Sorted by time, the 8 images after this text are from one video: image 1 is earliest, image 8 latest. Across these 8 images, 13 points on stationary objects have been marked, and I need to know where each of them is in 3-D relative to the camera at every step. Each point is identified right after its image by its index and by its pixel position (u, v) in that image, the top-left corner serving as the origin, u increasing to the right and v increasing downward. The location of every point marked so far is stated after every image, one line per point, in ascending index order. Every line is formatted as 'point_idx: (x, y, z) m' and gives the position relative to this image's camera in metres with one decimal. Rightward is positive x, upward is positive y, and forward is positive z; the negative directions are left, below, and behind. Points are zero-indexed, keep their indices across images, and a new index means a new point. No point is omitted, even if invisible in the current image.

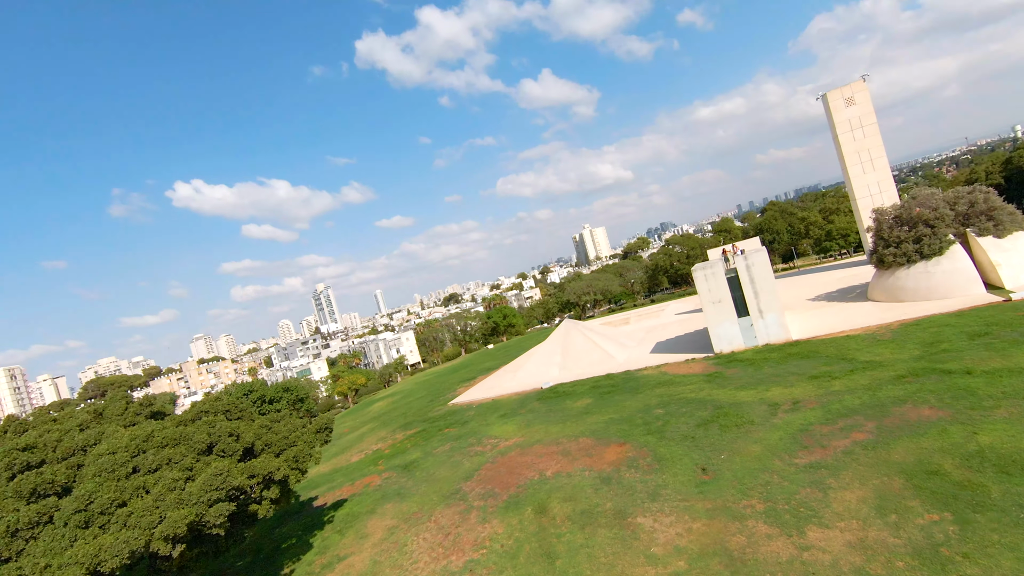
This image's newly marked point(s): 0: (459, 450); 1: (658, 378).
0: (-1.3, -4.1, +12.7) m
1: (+3.8, -2.3, +13.2) m
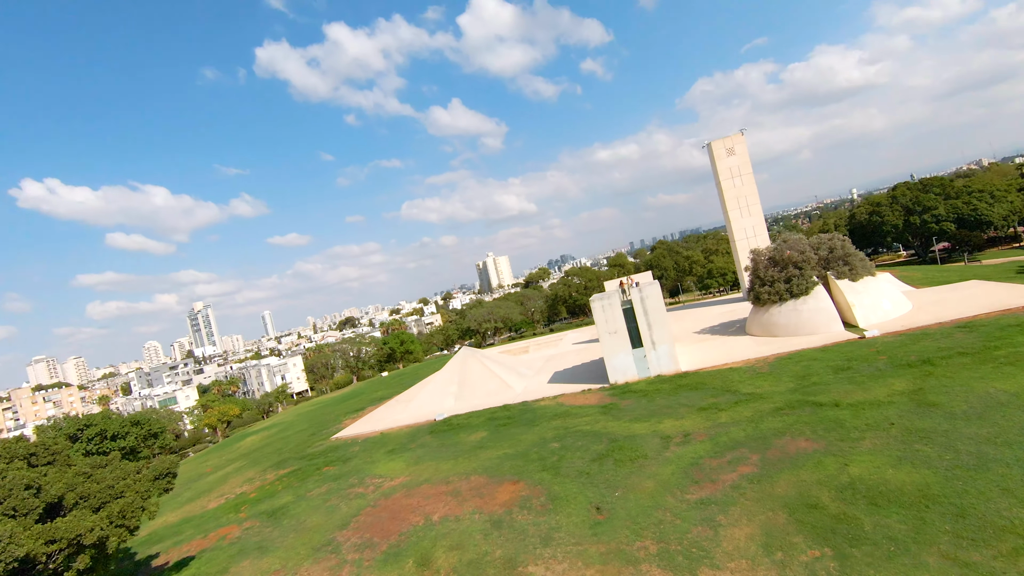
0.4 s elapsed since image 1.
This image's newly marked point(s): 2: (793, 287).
0: (-3.9, -4.6, +11.4) m
1: (+1.0, -3.1, +12.9) m
2: (+7.9, 0.0, +14.3) m
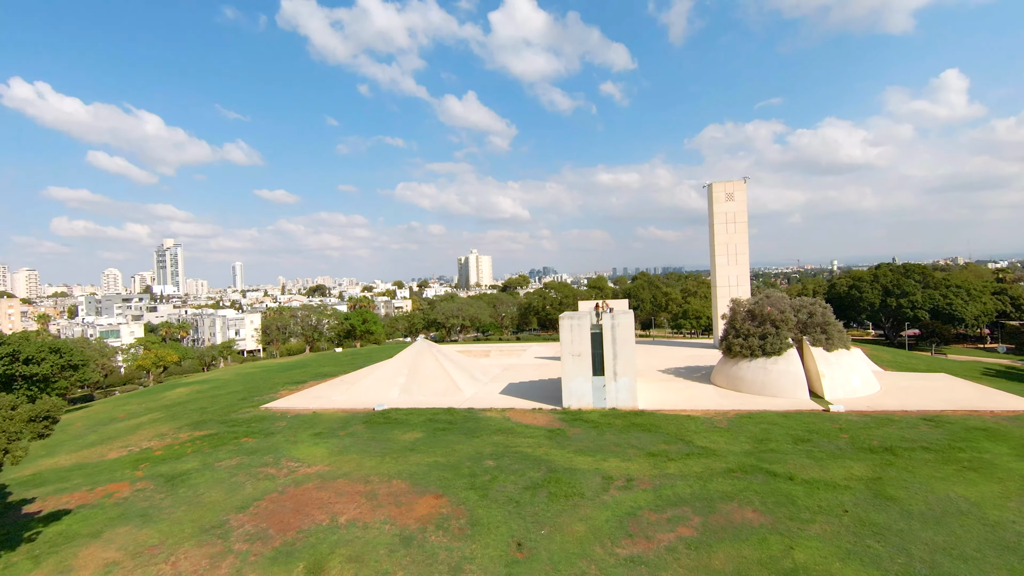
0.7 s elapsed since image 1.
0: (-5.4, -3.7, +10.4) m
1: (-0.3, -3.2, +12.1) m
2: (+6.9, -1.6, +13.9) m
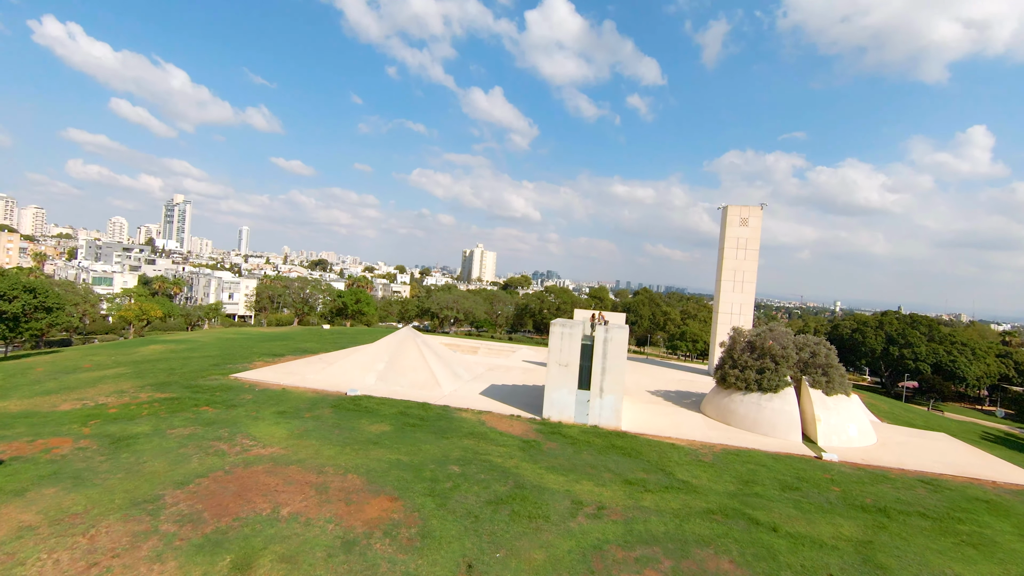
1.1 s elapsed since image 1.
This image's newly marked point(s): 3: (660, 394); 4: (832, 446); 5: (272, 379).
0: (-6.0, -2.9, +9.8) m
1: (-0.9, -3.1, +11.5) m
2: (+6.5, -2.4, +13.2) m
3: (+4.8, -3.4, +16.6) m
4: (+7.5, -3.7, +12.1) m
5: (-6.8, -2.6, +14.5) m
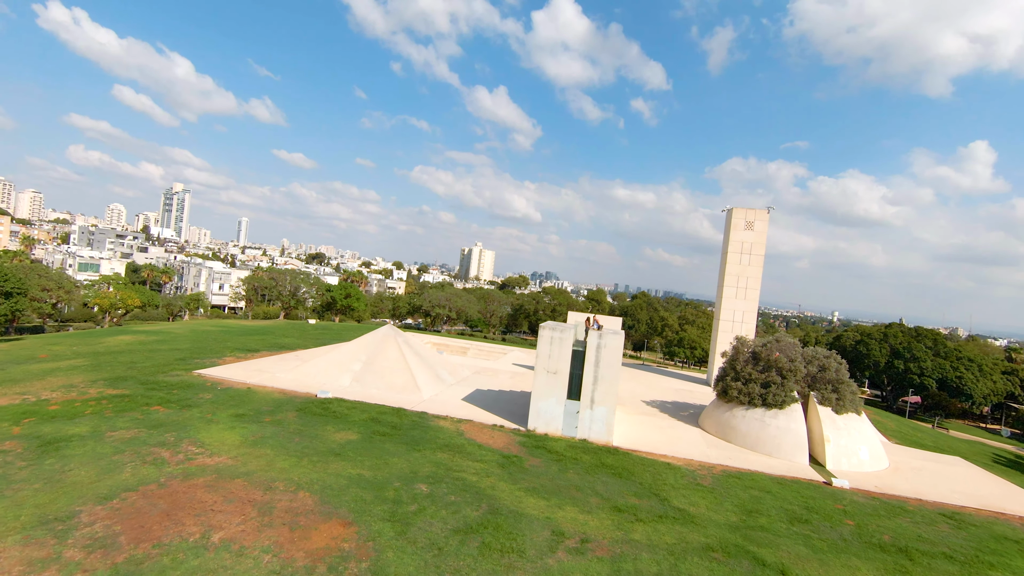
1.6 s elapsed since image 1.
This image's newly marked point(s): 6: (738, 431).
0: (-6.4, -2.7, +8.7) m
1: (-1.3, -3.0, +10.5) m
2: (+6.1, -2.6, +12.2) m
3: (+4.4, -3.6, +15.6) m
4: (+7.1, -3.9, +11.1) m
5: (-7.2, -2.3, +13.4) m
6: (+5.5, -3.5, +12.4) m
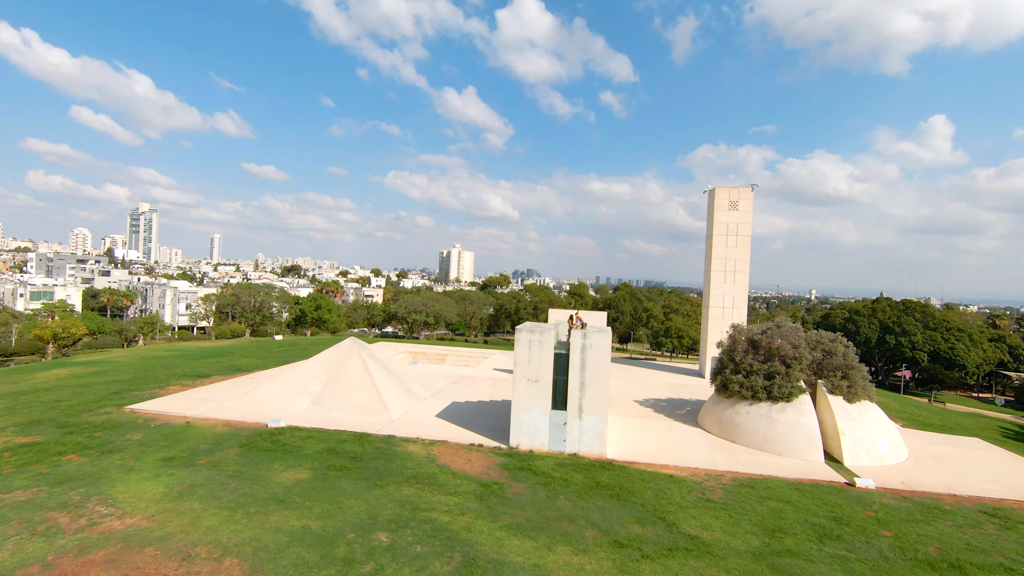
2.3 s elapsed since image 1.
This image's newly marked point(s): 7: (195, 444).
0: (-6.7, -3.1, +7.1) m
1: (-1.7, -3.1, +9.0) m
2: (+5.6, -2.2, +11.0) m
3: (+3.9, -3.3, +14.4) m
4: (+6.8, -3.5, +9.9) m
5: (-7.7, -2.8, +11.8) m
6: (+5.0, -3.1, +11.2) m
7: (-6.1, -3.0, +9.8) m
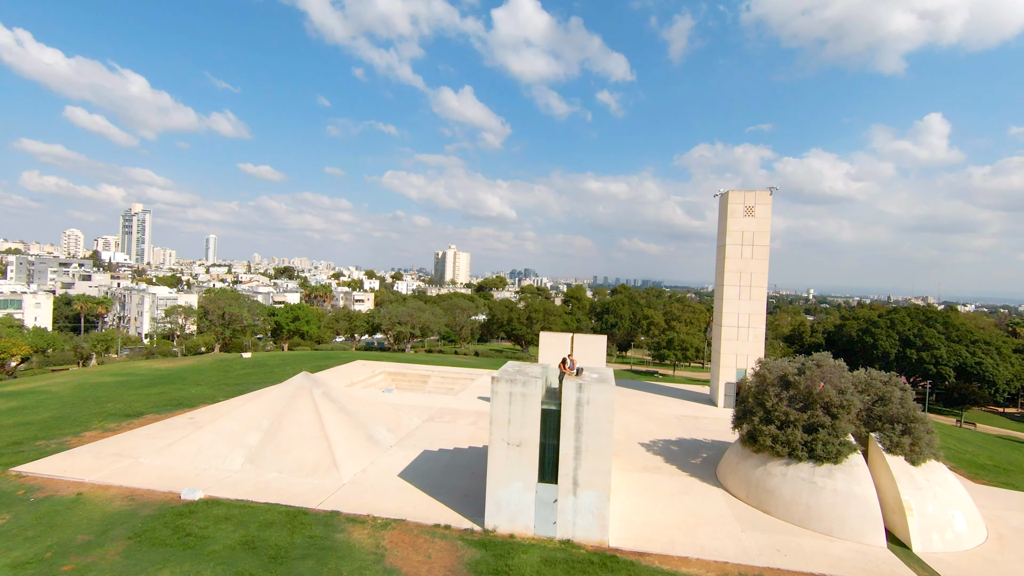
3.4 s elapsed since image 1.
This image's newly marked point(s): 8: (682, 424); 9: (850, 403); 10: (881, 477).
0: (-7.0, -3.7, +4.8) m
1: (-2.0, -3.7, +6.8) m
2: (+5.2, -2.7, +8.8) m
3: (+3.5, -3.8, +12.1) m
4: (+6.4, -4.0, +7.7) m
5: (-8.1, -3.4, +9.5) m
6: (+4.7, -3.6, +9.0) m
7: (-6.4, -3.6, +7.5) m
8: (+4.8, -3.8, +14.3) m
9: (+5.9, -2.0, +9.0) m
10: (+6.3, -3.2, +8.8) m
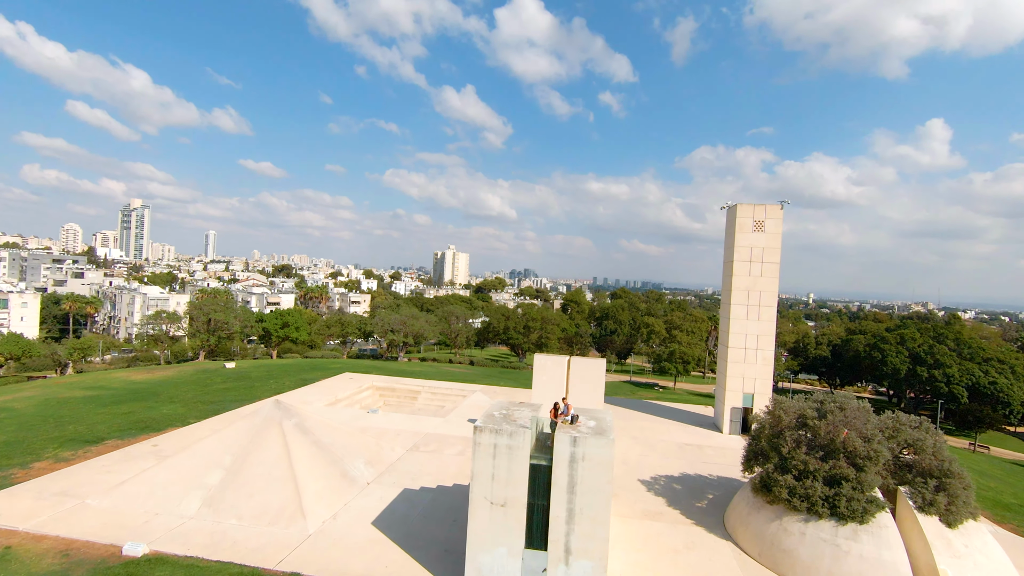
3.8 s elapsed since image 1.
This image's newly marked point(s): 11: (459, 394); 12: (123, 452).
0: (-7.3, -4.2, +3.8) m
1: (-2.3, -4.2, +5.8) m
2: (+5.0, -3.3, +7.8) m
3: (+3.2, -4.4, +11.2) m
4: (+6.2, -4.6, +6.7) m
5: (-8.3, -3.8, +8.5) m
6: (+4.4, -4.2, +8.0) m
7: (-6.7, -4.0, +6.5) m
8: (+4.5, -4.3, +13.4) m
9: (+5.7, -2.6, +8.0) m
10: (+6.1, -3.8, +7.8) m
11: (-2.1, -4.0, +19.7) m
12: (-8.7, -3.7, +11.5) m
